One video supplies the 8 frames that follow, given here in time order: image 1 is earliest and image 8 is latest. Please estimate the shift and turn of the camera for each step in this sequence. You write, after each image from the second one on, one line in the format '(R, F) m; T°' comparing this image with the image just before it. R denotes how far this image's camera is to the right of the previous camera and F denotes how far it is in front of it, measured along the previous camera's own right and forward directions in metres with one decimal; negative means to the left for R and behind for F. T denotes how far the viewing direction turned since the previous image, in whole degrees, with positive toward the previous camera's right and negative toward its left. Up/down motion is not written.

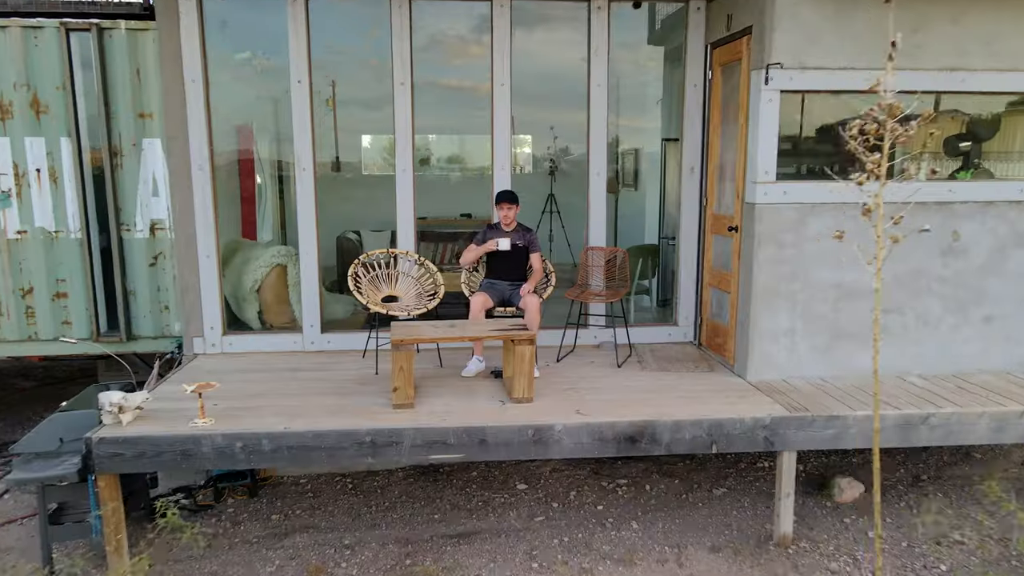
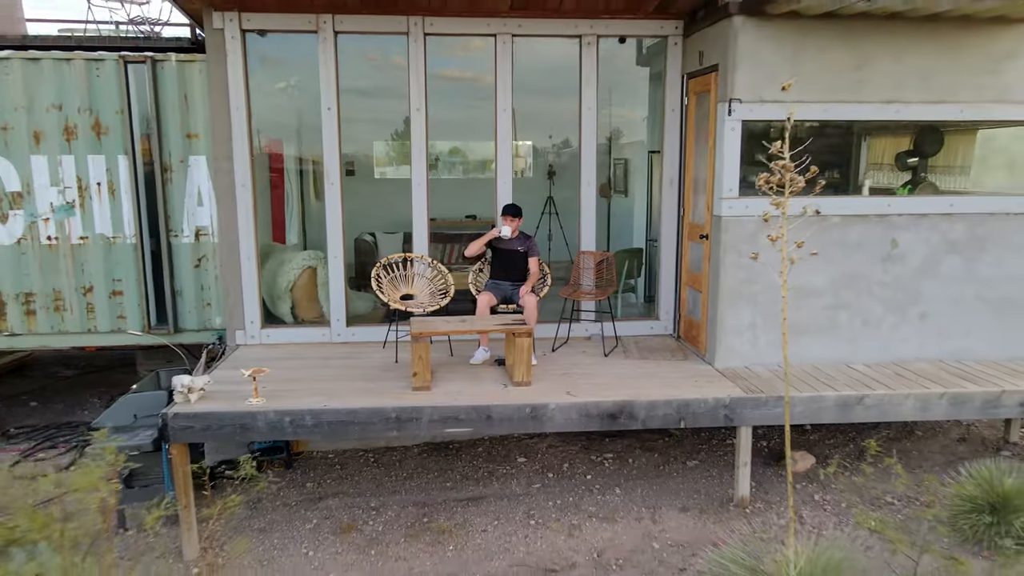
(0.0, -0.6) m; 0°
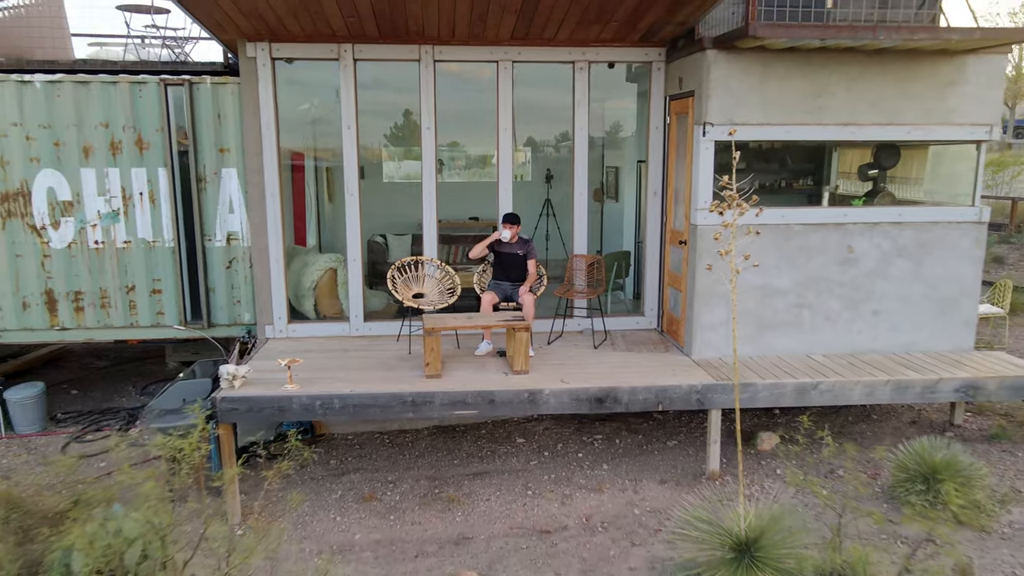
(0.0, -0.6) m; 0°
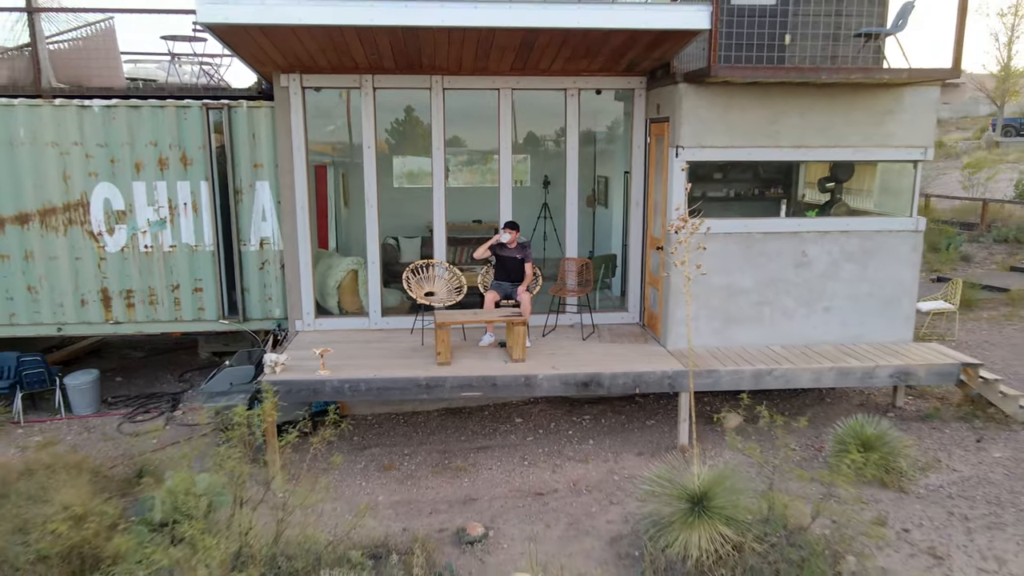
(0.0, -0.8) m; 0°
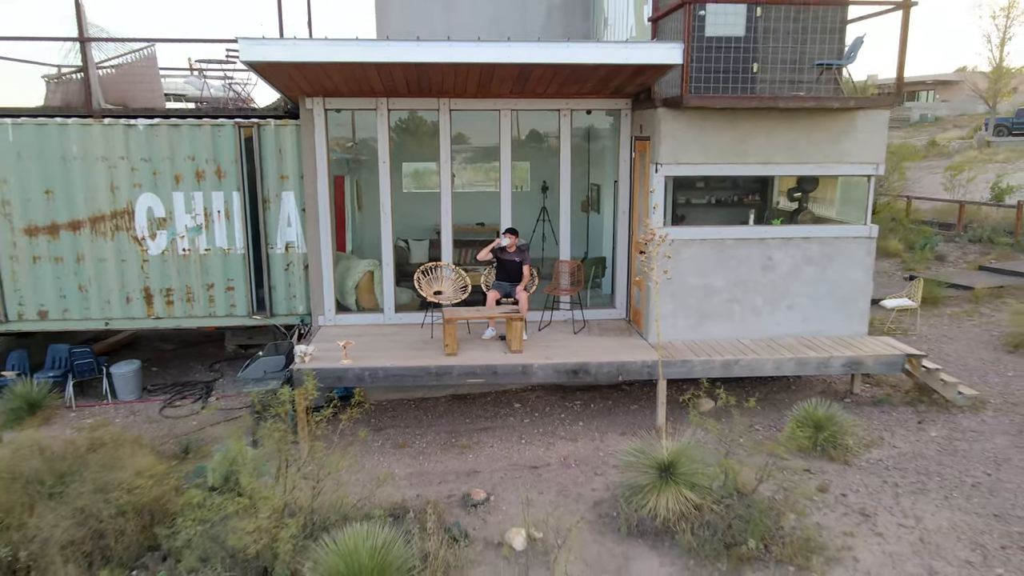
(0.0, -0.8) m; 0°
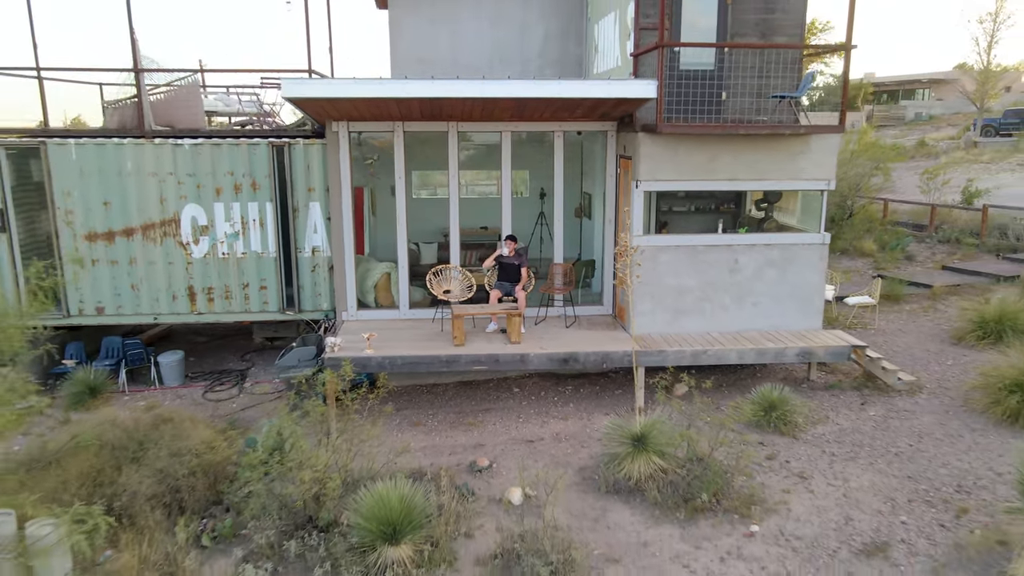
(0.0, -1.0) m; 0°
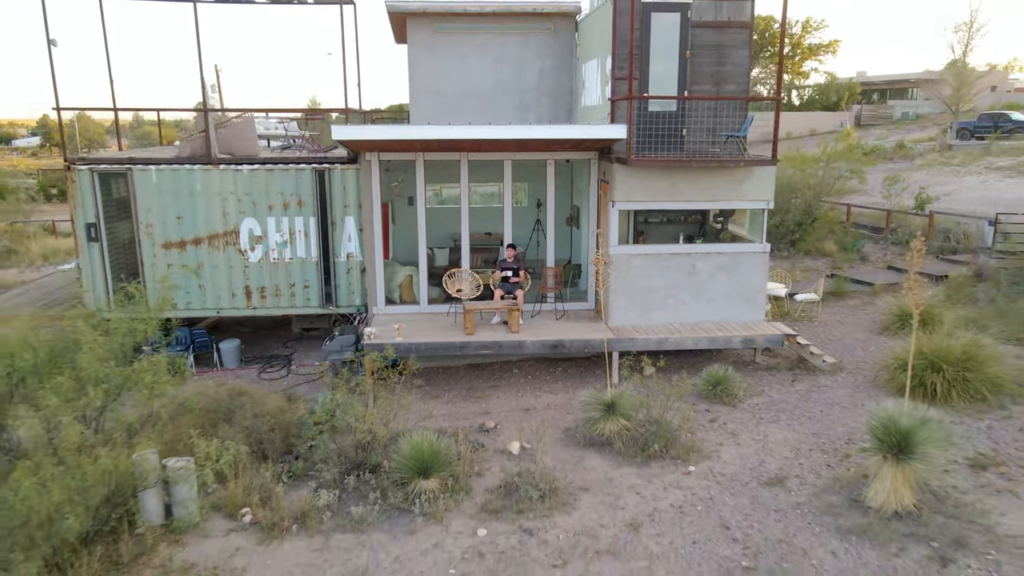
(0.0, -1.8) m; 0°
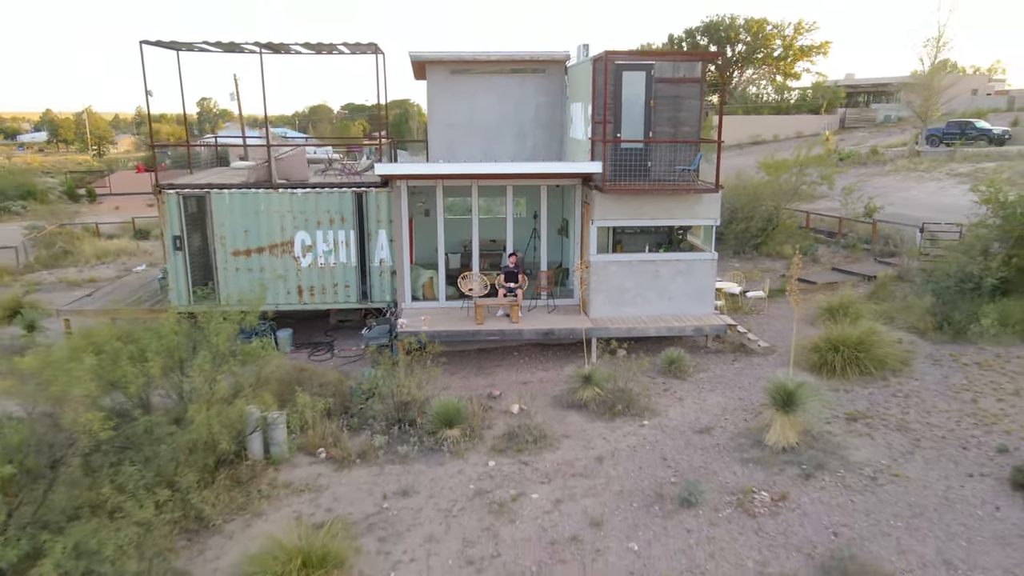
(0.0, -2.5) m; 0°
